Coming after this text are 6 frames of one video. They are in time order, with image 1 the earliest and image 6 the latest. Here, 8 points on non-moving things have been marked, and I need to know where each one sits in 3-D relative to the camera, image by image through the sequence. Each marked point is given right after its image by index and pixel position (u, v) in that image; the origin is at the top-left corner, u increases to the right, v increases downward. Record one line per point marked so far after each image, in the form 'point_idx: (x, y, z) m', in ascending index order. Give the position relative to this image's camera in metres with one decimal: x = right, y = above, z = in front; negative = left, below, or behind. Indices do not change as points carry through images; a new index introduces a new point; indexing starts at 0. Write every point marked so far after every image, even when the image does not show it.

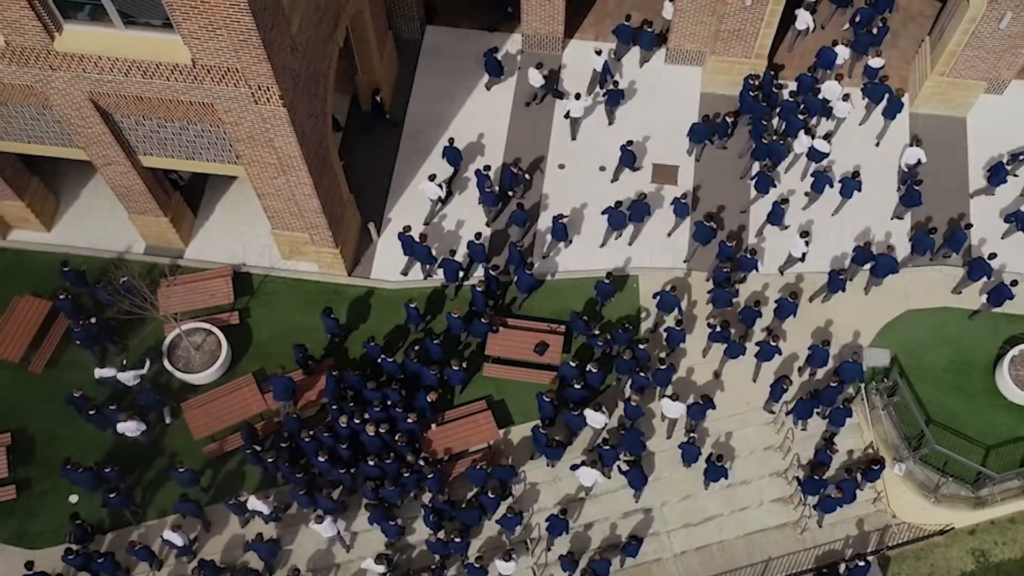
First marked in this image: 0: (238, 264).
0: (-6.3, +0.5, +19.3) m
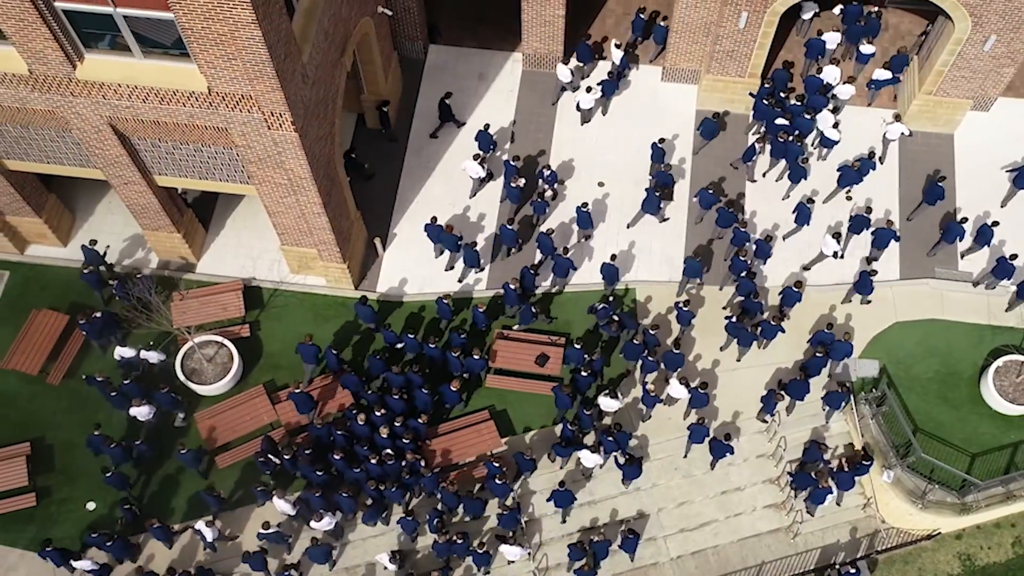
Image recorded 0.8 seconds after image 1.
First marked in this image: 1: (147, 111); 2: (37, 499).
0: (-6.2, +0.2, +20.0) m
1: (-6.6, +3.2, +15.4) m
2: (-10.0, -4.4, +17.8) m
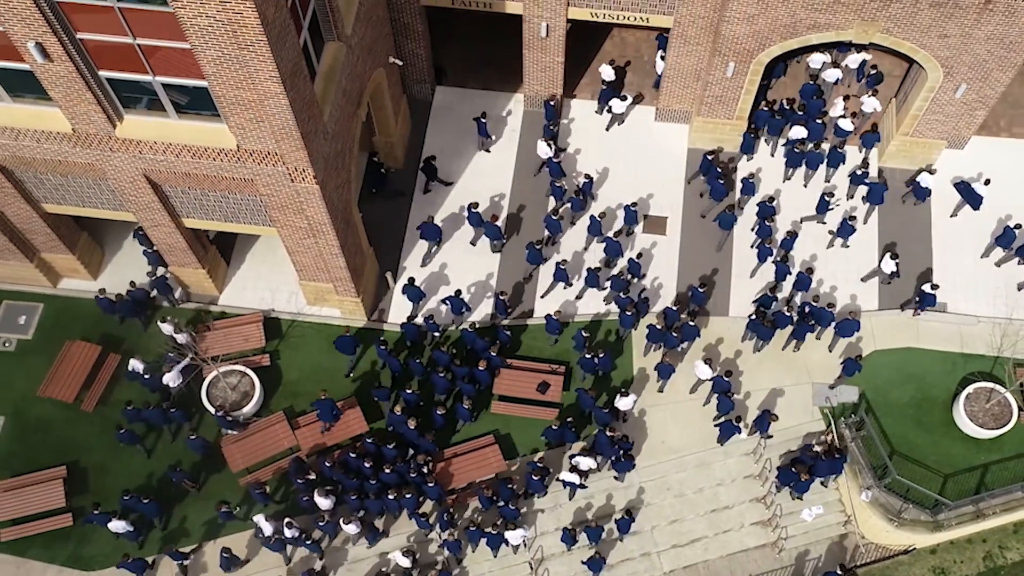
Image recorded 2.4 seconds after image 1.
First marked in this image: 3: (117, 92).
0: (-6.2, -0.6, +21.3) m
1: (-6.6, +2.4, +16.7) m
2: (-9.9, -5.2, +19.1) m
3: (-7.4, +3.7, +15.8) m
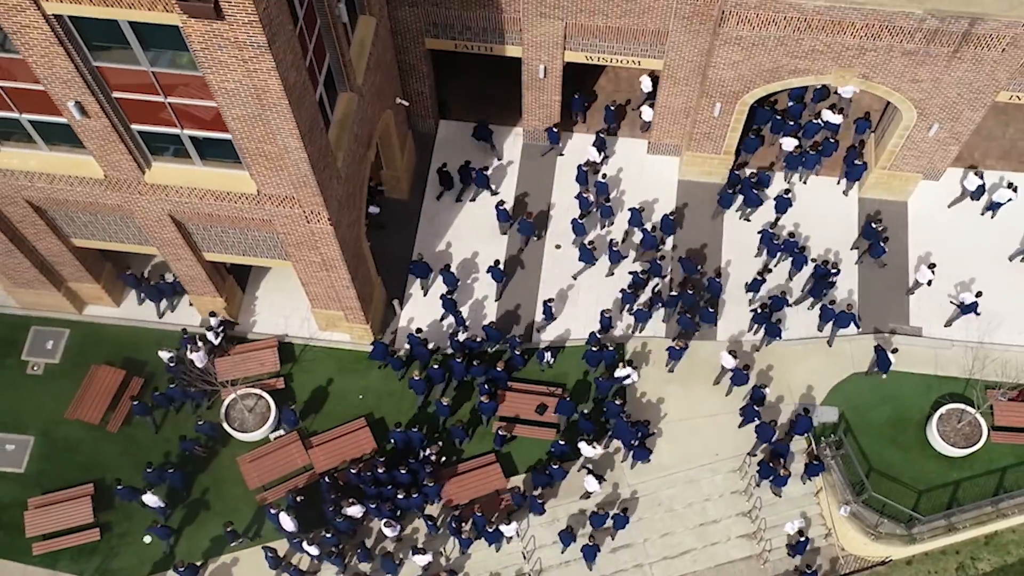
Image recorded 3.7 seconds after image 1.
0: (-6.2, -1.3, +22.6) m
1: (-6.6, +1.7, +18.0) m
2: (-9.9, -5.9, +20.4) m
3: (-7.4, +3.0, +17.0) m
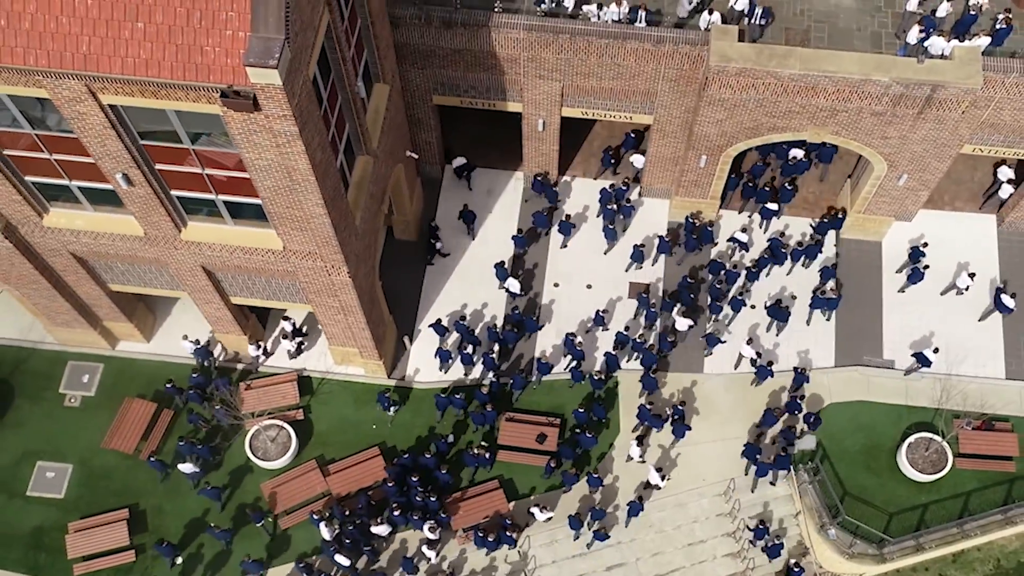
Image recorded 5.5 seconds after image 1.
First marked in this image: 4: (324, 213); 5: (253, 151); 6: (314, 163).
0: (-6.1, -2.3, +24.3) m
1: (-6.5, +0.7, +19.8) m
2: (-9.9, -7.0, +22.2) m
3: (-7.3, +1.9, +18.8) m
4: (-3.9, +1.6, +17.5) m
5: (-4.9, +2.6, +16.0) m
6: (-3.8, +2.4, +16.3) m
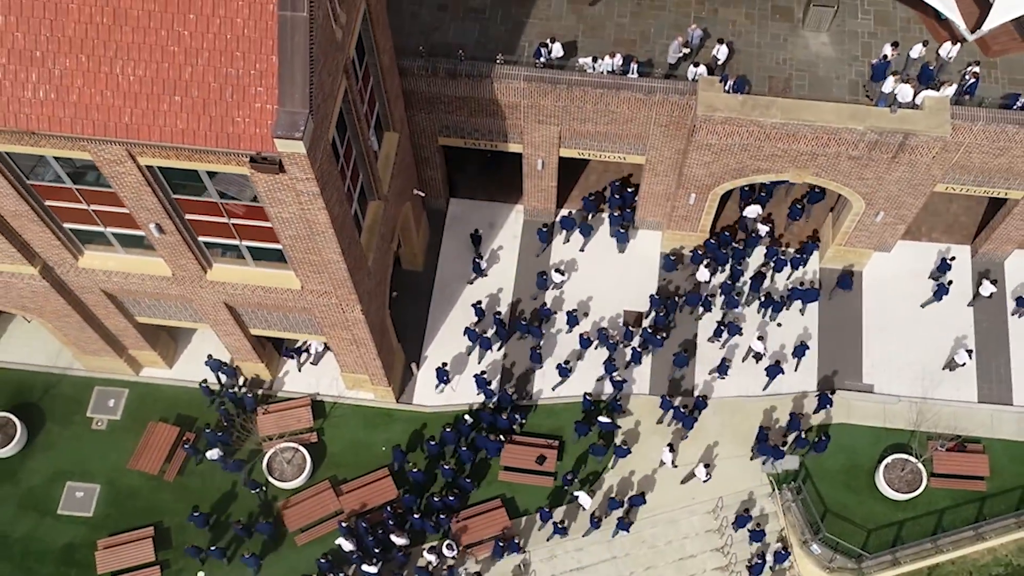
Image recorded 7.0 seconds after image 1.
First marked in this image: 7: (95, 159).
0: (-6.1, -3.2, +25.8) m
1: (-6.5, -0.2, +21.3) m
2: (-9.8, -7.9, +23.7) m
3: (-7.3, +1.0, +20.3) m
4: (-3.9, +0.7, +19.0) m
5: (-4.9, +1.7, +17.5) m
6: (-3.8, +1.5, +17.8) m
7: (-8.4, +2.6, +17.0) m
